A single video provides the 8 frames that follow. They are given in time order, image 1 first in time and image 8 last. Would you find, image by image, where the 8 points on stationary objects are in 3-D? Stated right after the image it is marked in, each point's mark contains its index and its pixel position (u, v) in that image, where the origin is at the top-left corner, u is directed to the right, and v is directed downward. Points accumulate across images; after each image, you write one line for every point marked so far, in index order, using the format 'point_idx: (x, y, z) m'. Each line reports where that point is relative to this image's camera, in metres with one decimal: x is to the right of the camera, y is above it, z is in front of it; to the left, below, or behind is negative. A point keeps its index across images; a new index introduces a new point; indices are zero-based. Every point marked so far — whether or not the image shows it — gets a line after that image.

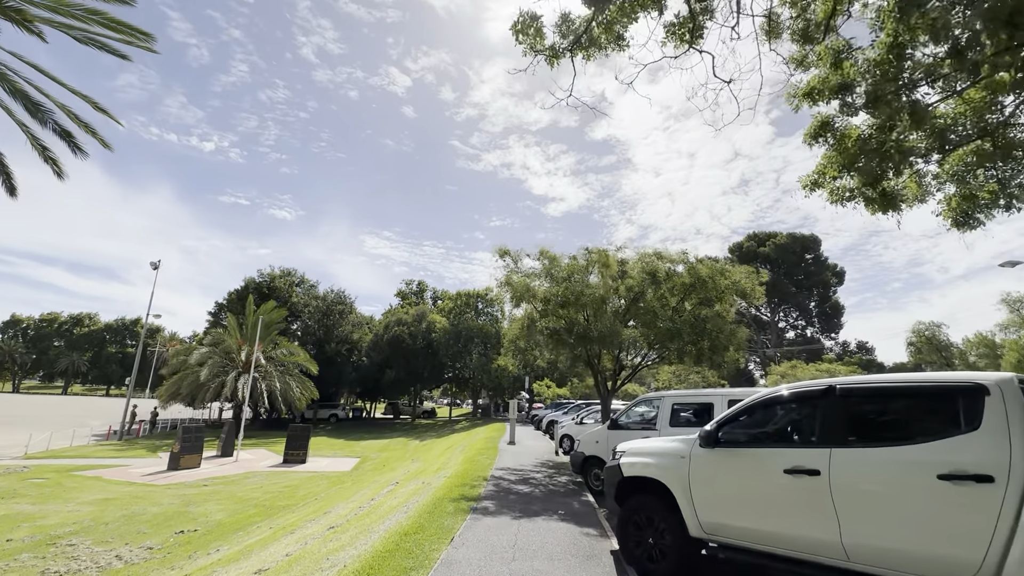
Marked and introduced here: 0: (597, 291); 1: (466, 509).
0: (+2.5, +0.1, +14.5) m
1: (-0.8, -3.7, +8.8) m
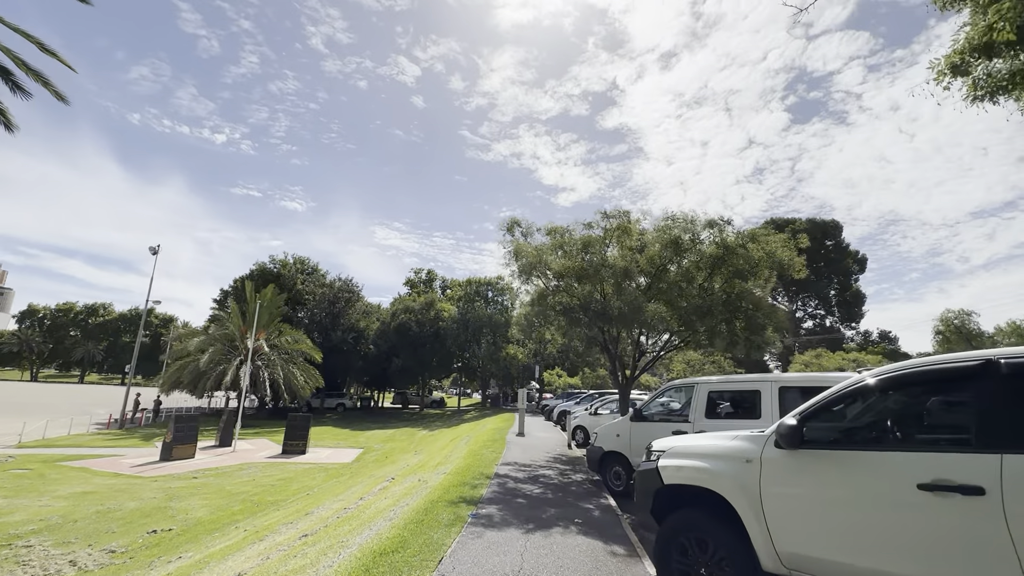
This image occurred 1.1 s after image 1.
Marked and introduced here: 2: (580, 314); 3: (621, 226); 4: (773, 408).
0: (+2.7, +0.7, +12.9) m
1: (-0.7, -3.2, +7.3) m
2: (+1.8, -0.6, +13.2) m
3: (+2.8, +1.6, +13.6) m
4: (+4.1, -1.9, +8.4) m
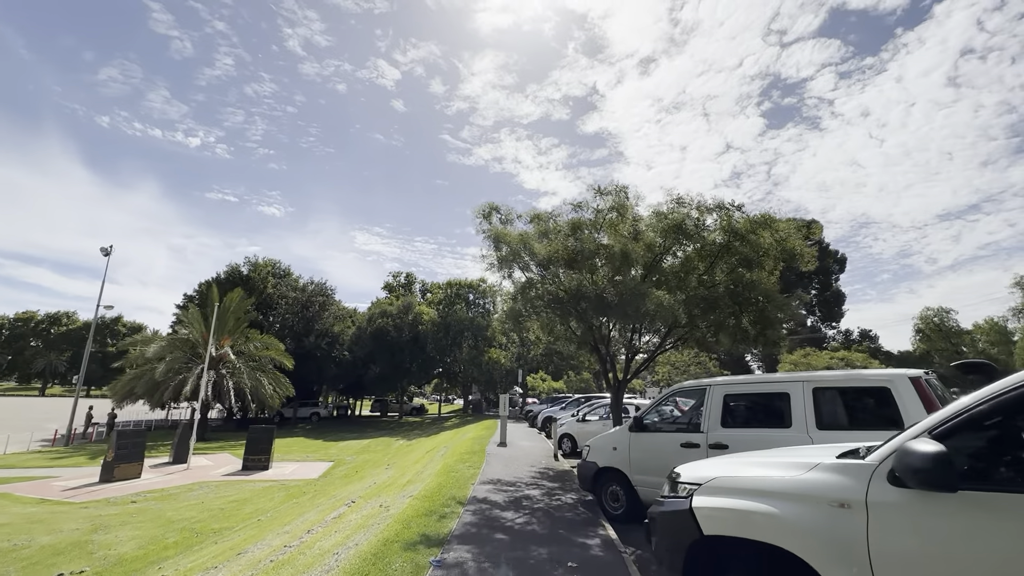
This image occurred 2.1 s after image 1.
0: (+2.2, +0.9, +11.4) m
1: (-1.0, -2.9, +5.6) m
2: (+1.3, -0.4, +11.6) m
3: (+2.3, +1.8, +12.0) m
4: (+3.8, -1.6, +6.9) m
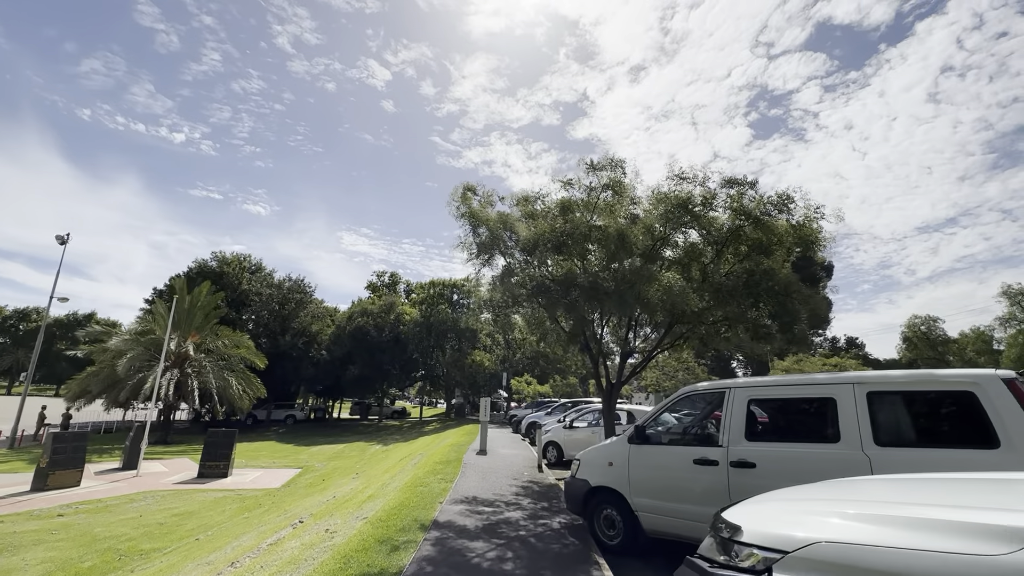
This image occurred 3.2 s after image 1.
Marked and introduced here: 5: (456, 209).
0: (+1.9, +1.1, +9.9) m
1: (-1.2, -2.6, +4.0) m
2: (+0.9, -0.2, +10.1) m
3: (+1.9, +2.0, +10.5) m
4: (+3.5, -1.4, +5.4) m
5: (-1.2, +1.8, +11.8) m
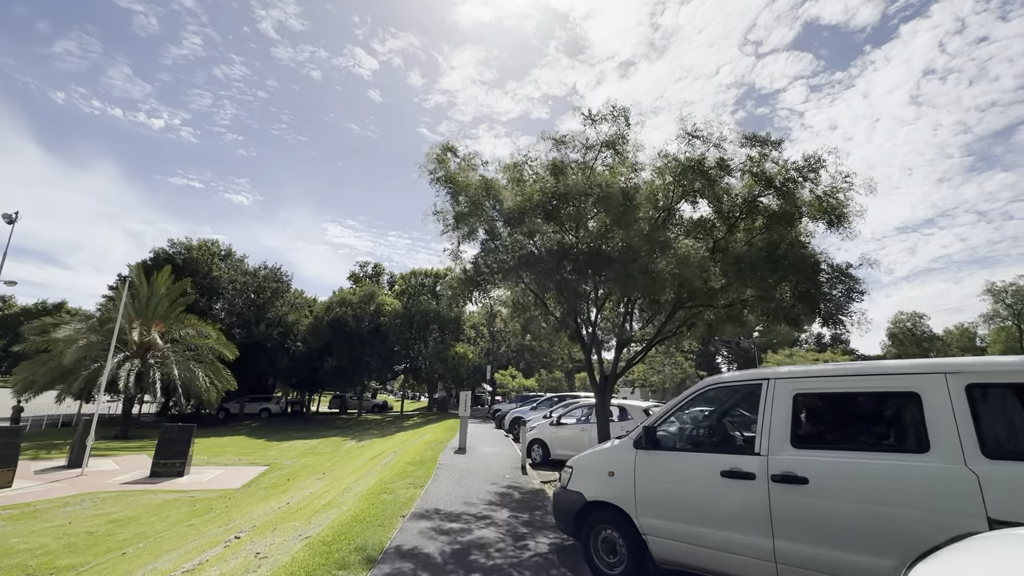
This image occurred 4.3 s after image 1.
0: (+1.6, +1.5, +8.4) m
1: (-1.4, -2.2, +2.5) m
2: (+0.6, +0.3, +8.6) m
3: (+1.6, +2.4, +9.0) m
4: (+3.3, -1.0, +4.0) m
5: (-1.6, +2.2, +10.2) m
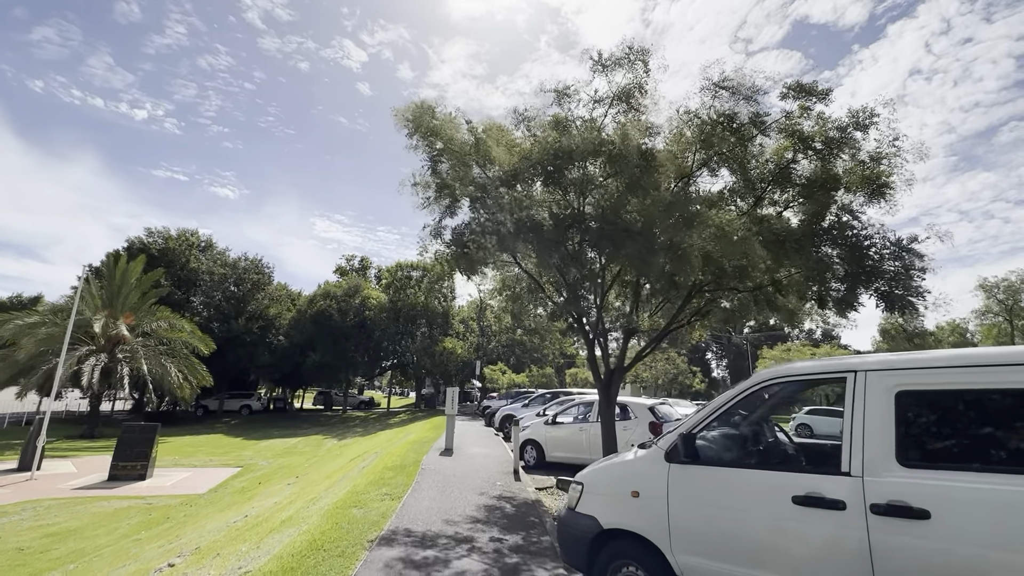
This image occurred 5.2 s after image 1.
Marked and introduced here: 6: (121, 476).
0: (+1.5, +1.8, +7.1) m
1: (-1.4, -2.0, +1.2) m
2: (+0.5, +0.6, +7.2) m
3: (+1.5, +2.7, +7.7) m
4: (+3.3, -0.8, +2.7) m
5: (-1.7, +2.6, +8.9) m
6: (-13.0, -6.2, +17.7) m
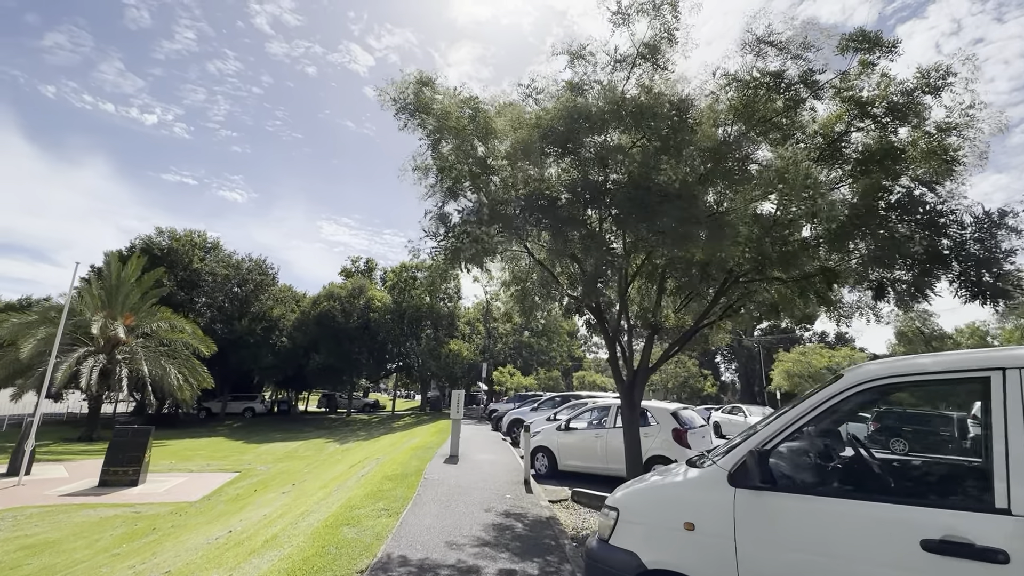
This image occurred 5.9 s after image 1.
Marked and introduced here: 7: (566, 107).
0: (+1.7, +2.0, +6.2) m
1: (-1.3, -1.8, +0.3) m
2: (+0.7, +0.7, +6.4) m
3: (+1.7, +2.9, +6.8) m
4: (+3.4, -0.6, +1.8) m
5: (-1.5, +2.7, +8.0) m
6: (-12.7, -6.2, +16.9) m
7: (+0.7, +2.1, +6.5) m
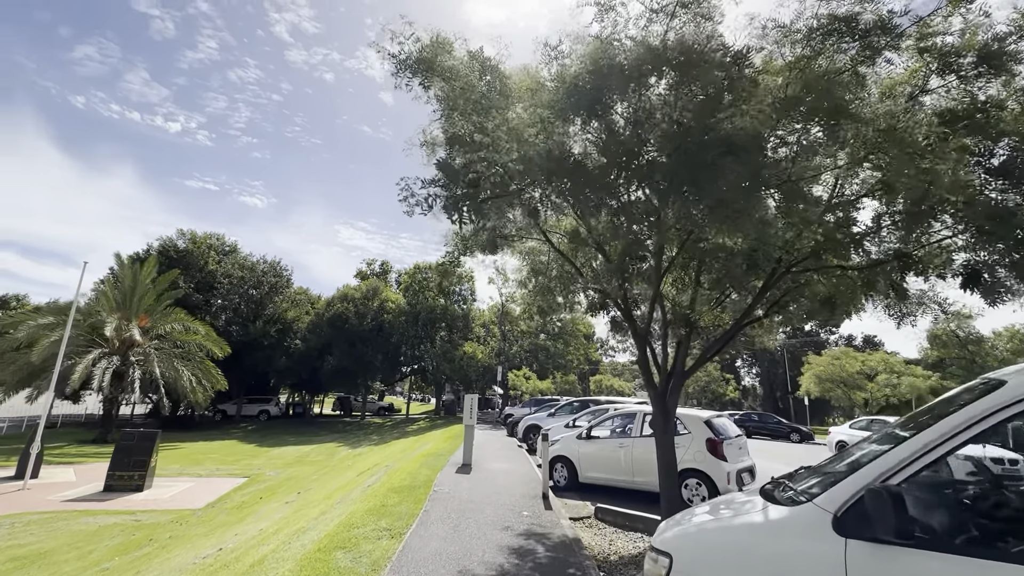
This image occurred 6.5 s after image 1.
0: (+1.8, +2.1, +5.3) m
1: (-1.3, -1.6, -0.5) m
2: (+0.8, +0.8, +5.5) m
3: (+1.9, +3.0, +6.0) m
4: (+3.4, -0.5, +0.8) m
5: (-1.3, +2.8, +7.2) m
6: (-12.2, -6.1, +16.4) m
7: (+0.8, +2.2, +5.7) m
